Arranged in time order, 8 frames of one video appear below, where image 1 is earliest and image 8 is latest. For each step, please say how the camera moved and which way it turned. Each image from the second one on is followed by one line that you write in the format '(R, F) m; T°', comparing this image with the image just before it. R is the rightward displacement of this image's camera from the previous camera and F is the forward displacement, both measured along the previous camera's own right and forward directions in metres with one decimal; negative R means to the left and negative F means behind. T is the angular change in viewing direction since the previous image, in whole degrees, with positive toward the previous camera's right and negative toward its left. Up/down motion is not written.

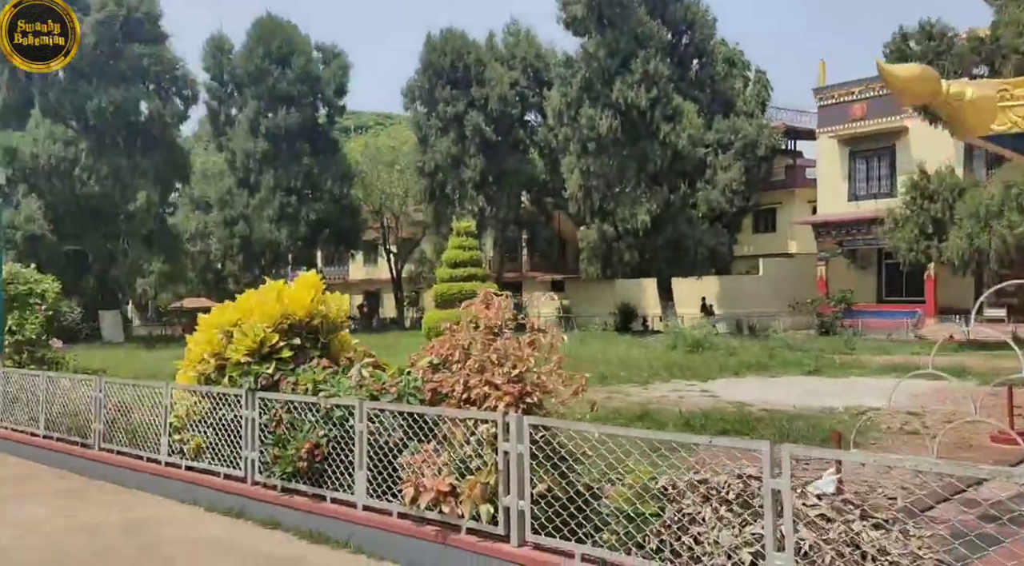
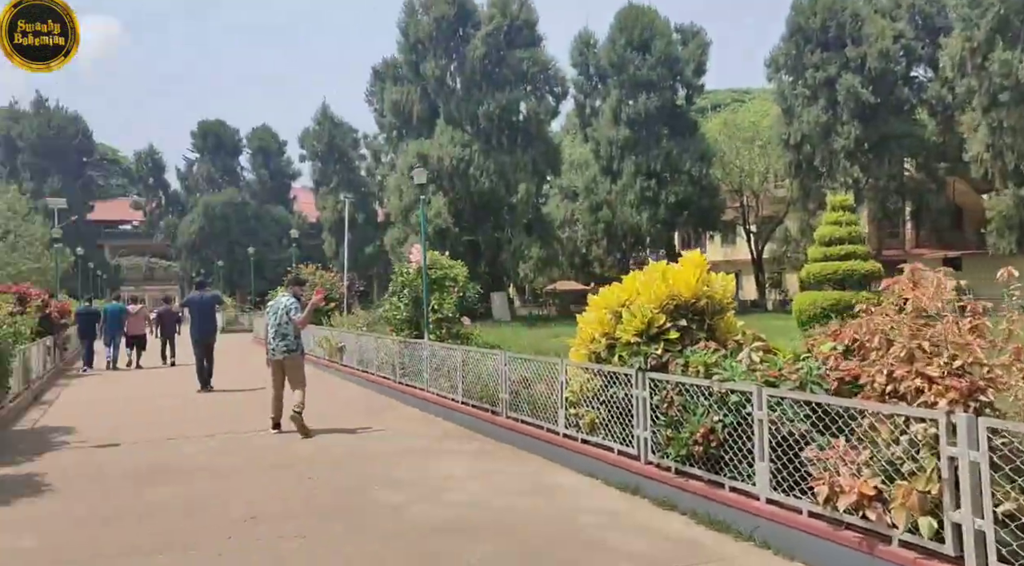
(-0.2, +0.1) m; -25°
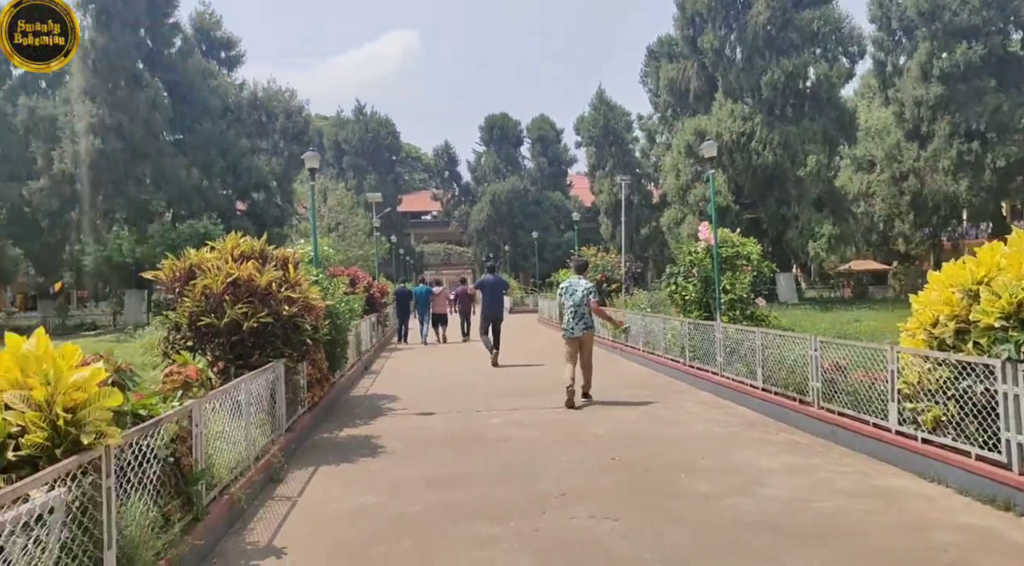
(-0.3, +0.2) m; -19°
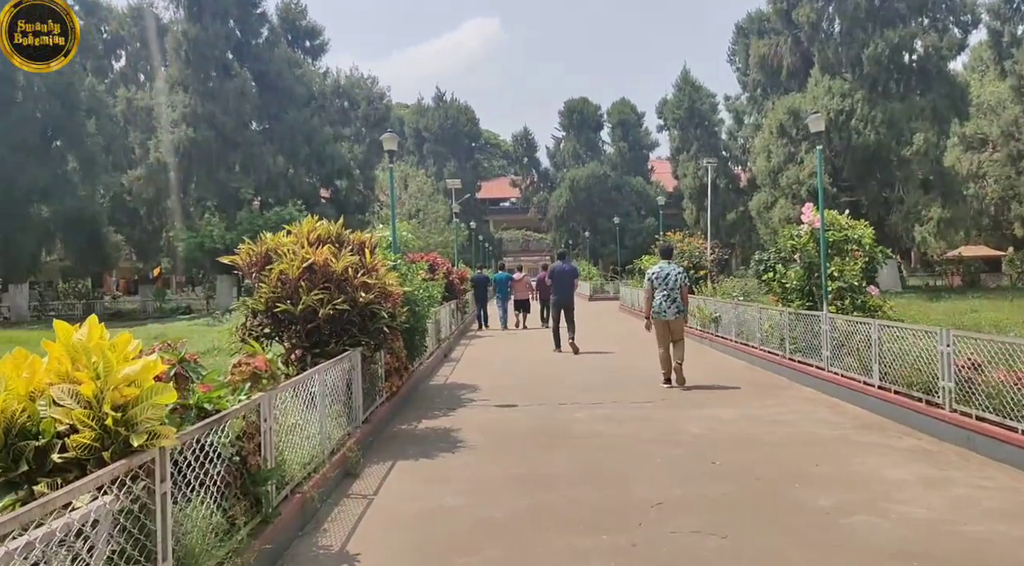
(-0.1, +0.6) m; -6°
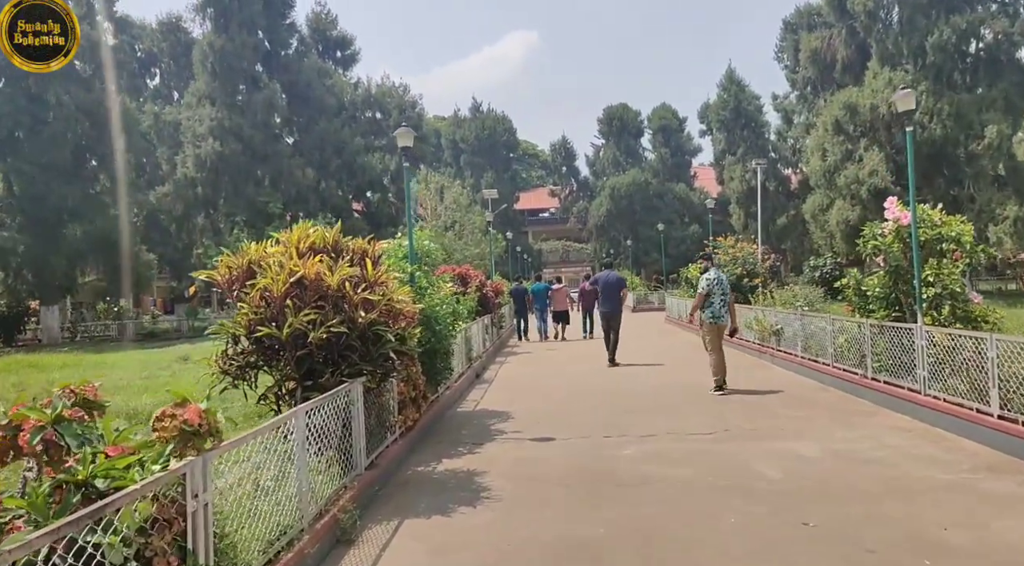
(+0.1, +1.5) m; -3°
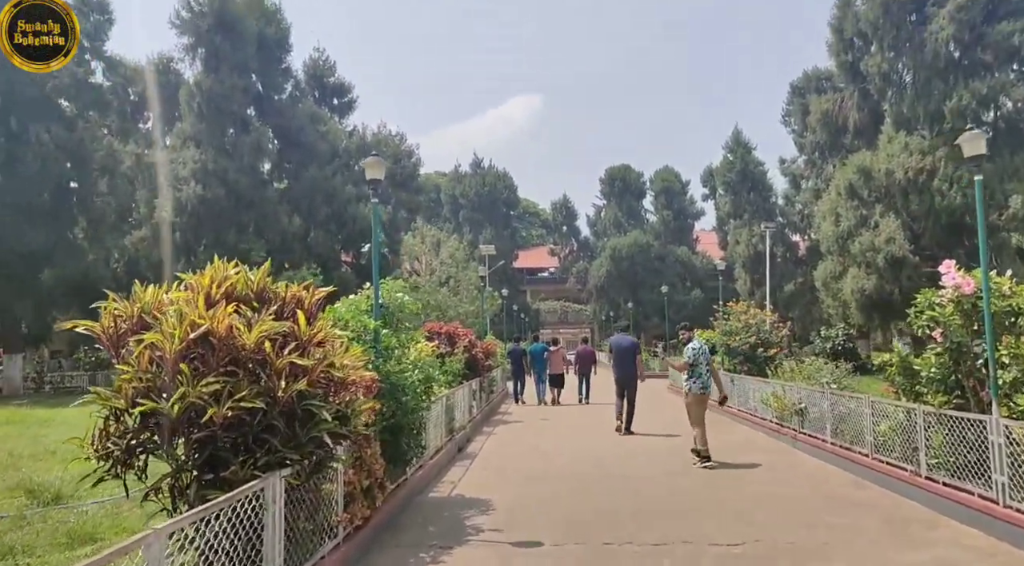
(+0.1, +1.6) m; 0°
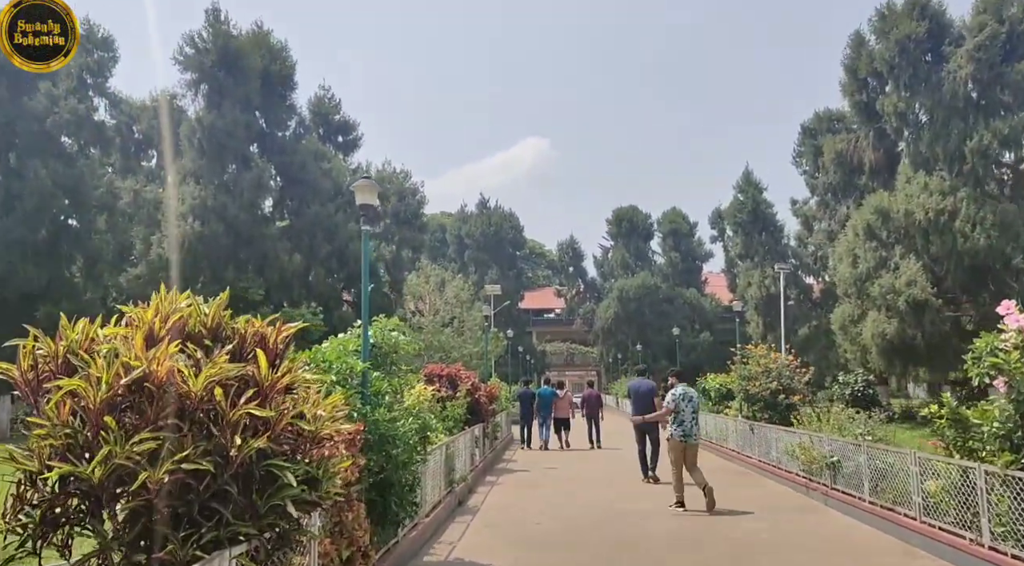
(0.0, +0.9) m; 0°
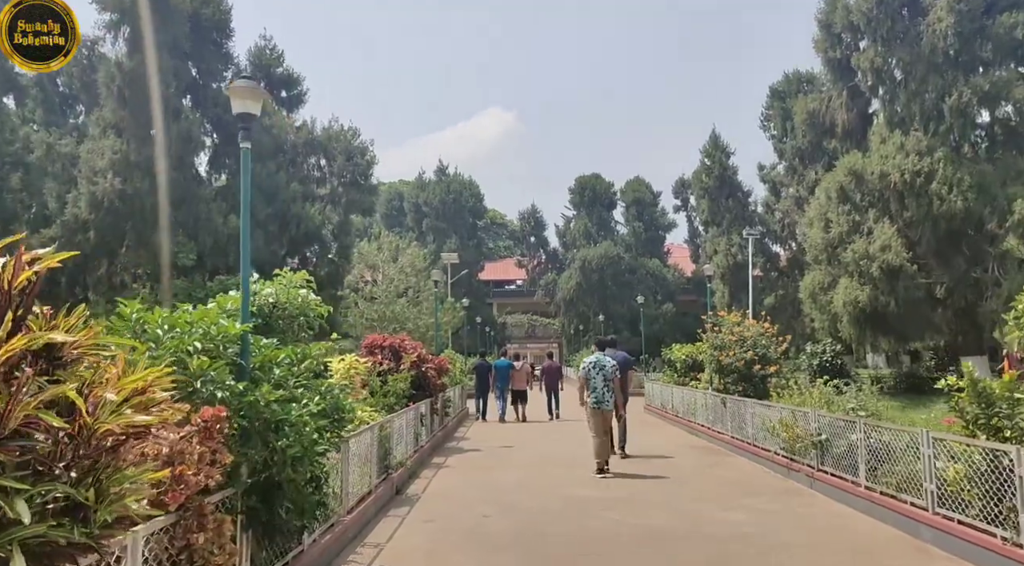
(+0.2, +1.7) m; +3°
